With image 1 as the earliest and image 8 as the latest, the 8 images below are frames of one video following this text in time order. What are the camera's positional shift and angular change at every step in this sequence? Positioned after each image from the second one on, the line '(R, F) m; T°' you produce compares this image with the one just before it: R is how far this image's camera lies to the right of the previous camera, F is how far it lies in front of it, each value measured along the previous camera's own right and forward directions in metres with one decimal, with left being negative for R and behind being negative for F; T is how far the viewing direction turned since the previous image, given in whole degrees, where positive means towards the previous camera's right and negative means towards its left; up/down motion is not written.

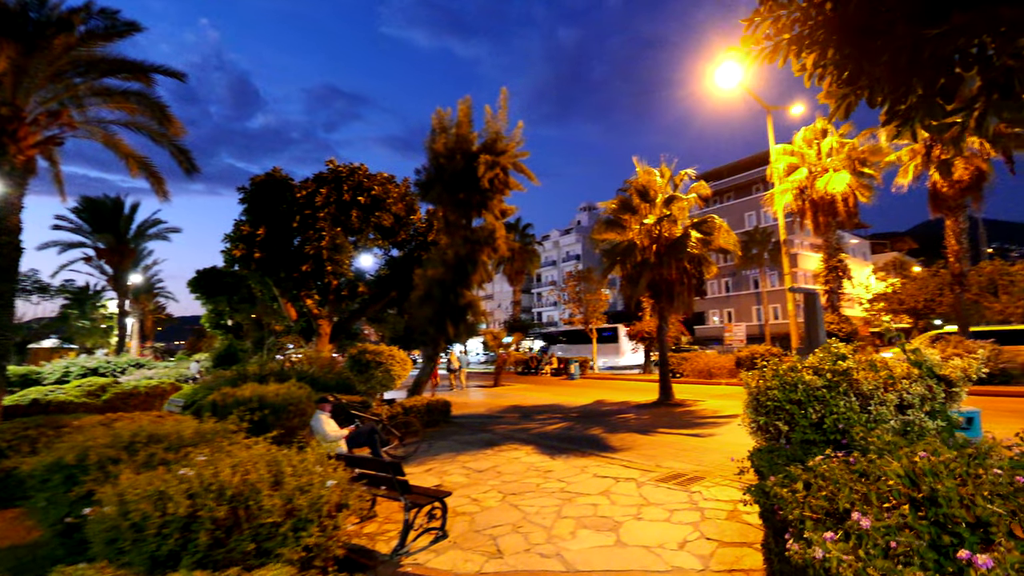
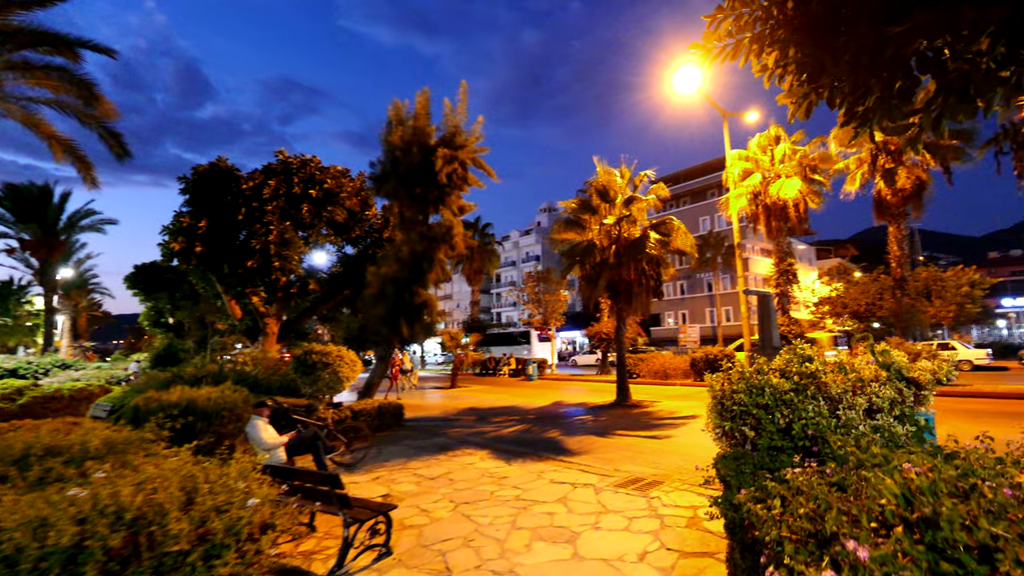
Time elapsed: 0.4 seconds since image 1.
(0.0, +0.3) m; +4°
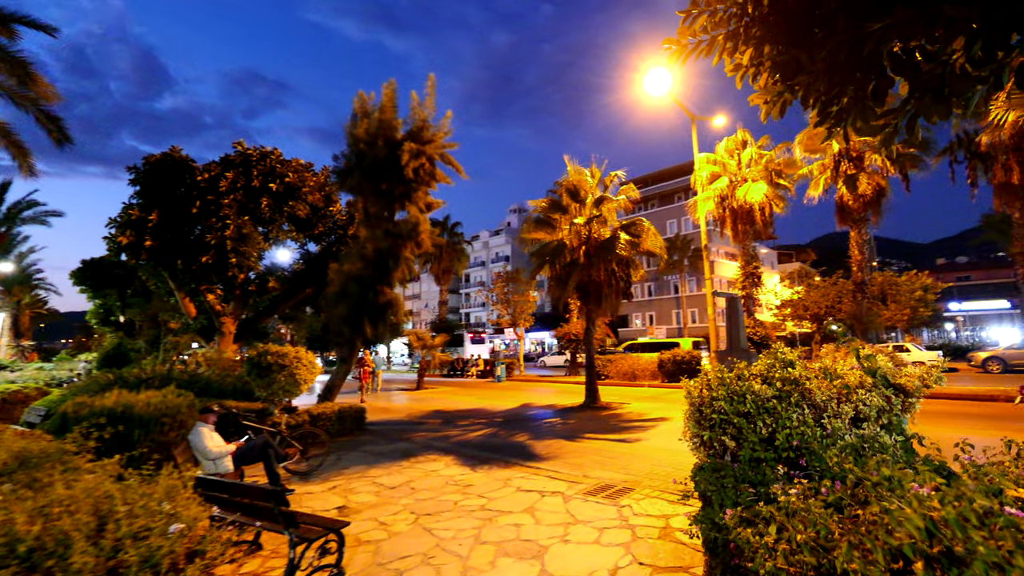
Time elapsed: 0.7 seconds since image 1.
(0.0, +0.3) m; +3°
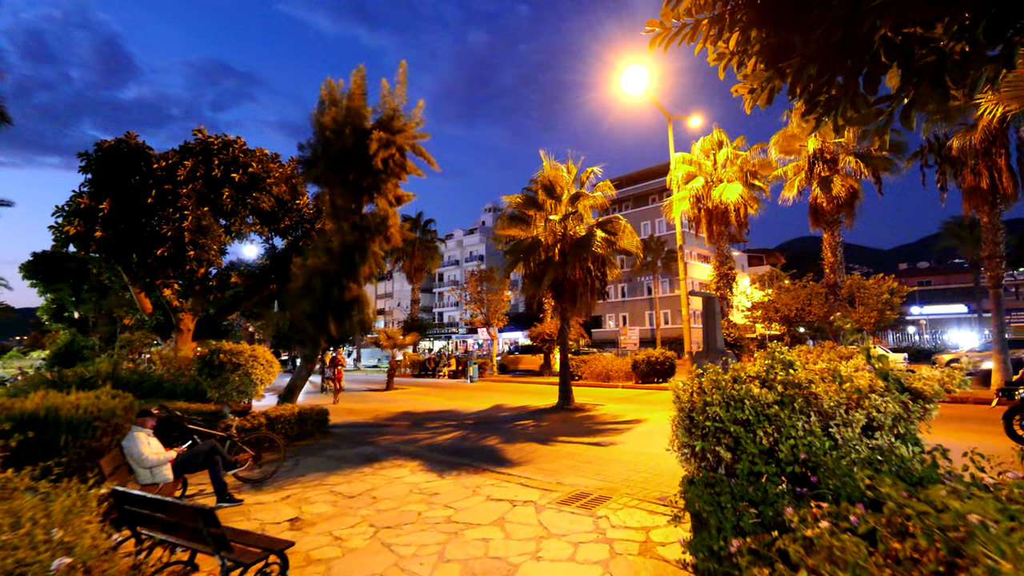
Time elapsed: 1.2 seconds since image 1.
(0.0, +0.4) m; +3°
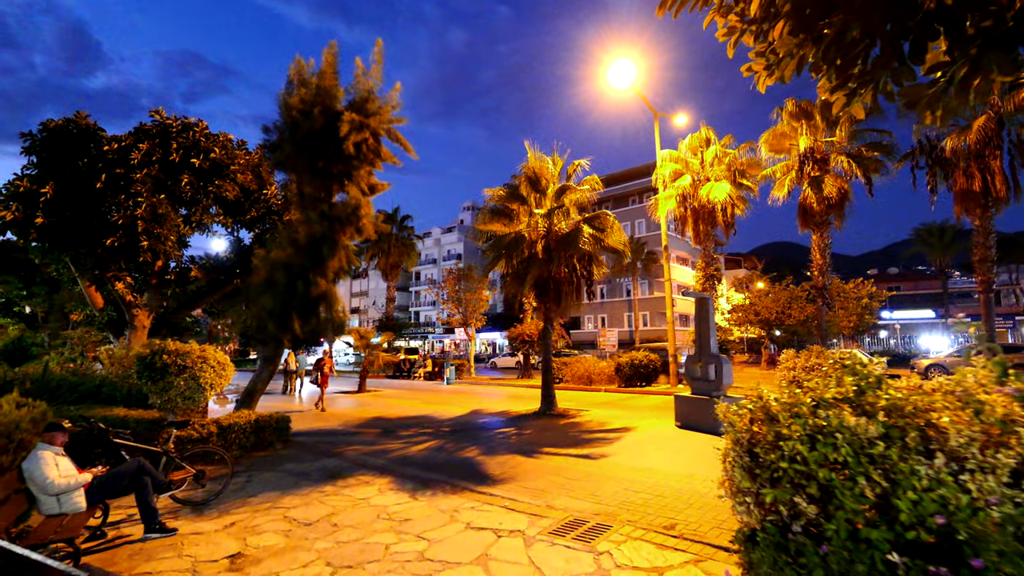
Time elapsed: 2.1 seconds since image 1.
(-0.1, +0.7) m; +2°
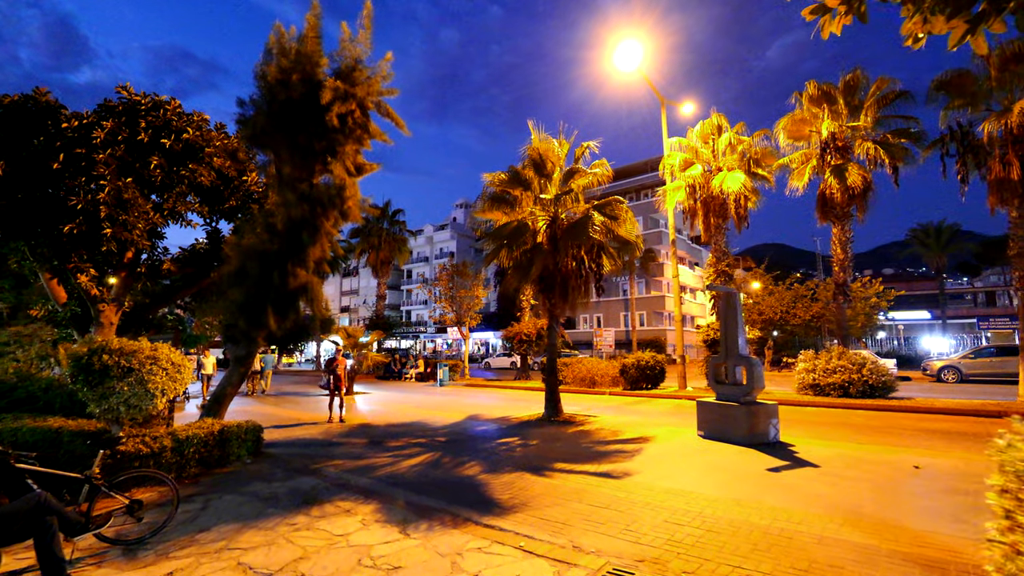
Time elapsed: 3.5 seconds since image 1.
(-0.2, +1.1) m; +1°
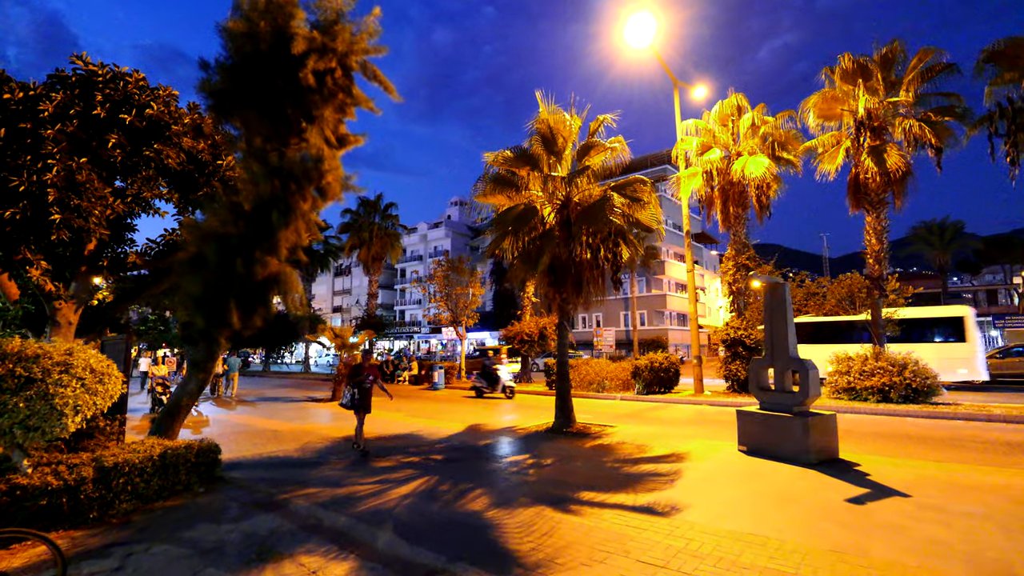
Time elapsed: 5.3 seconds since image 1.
(-0.2, +1.3) m; +1°
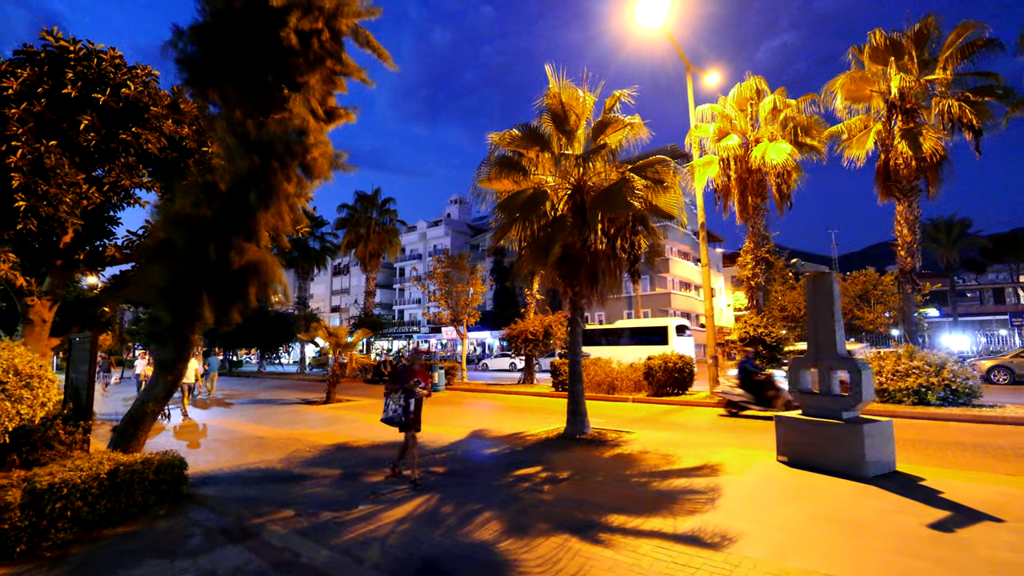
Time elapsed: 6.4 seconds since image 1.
(-0.1, +0.9) m; 0°
